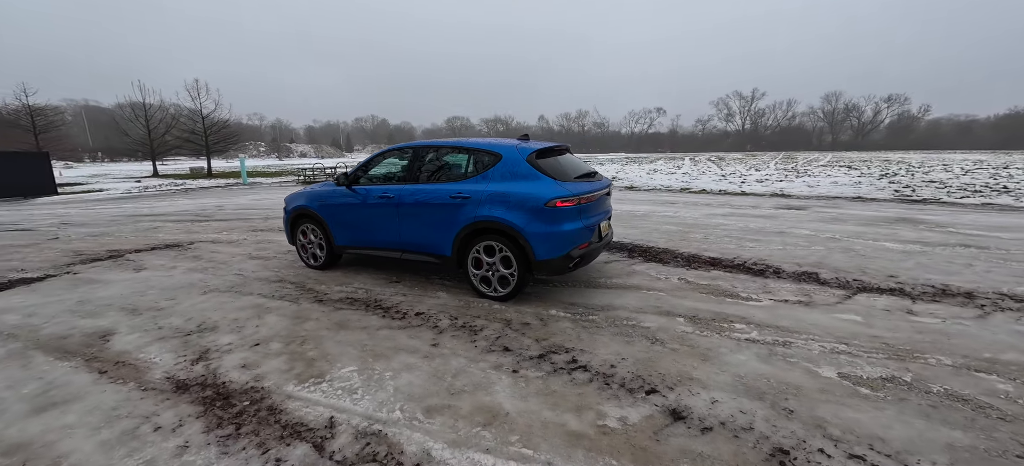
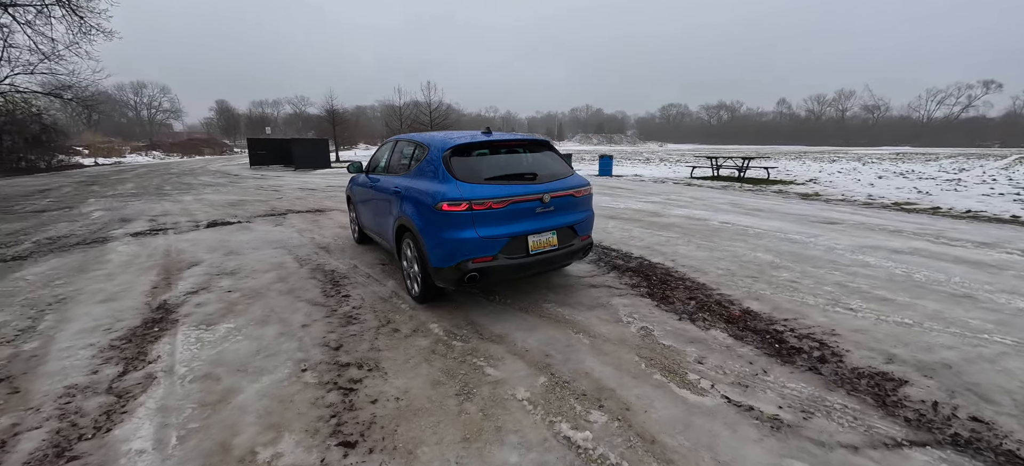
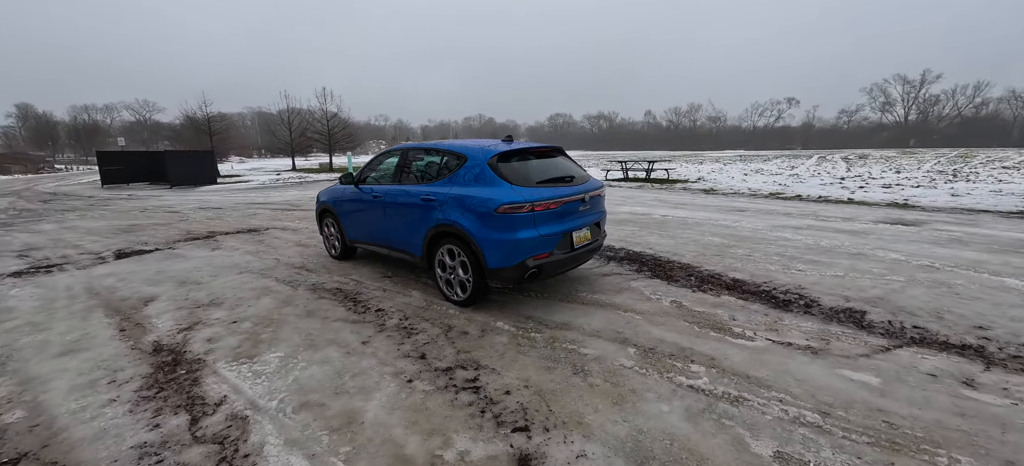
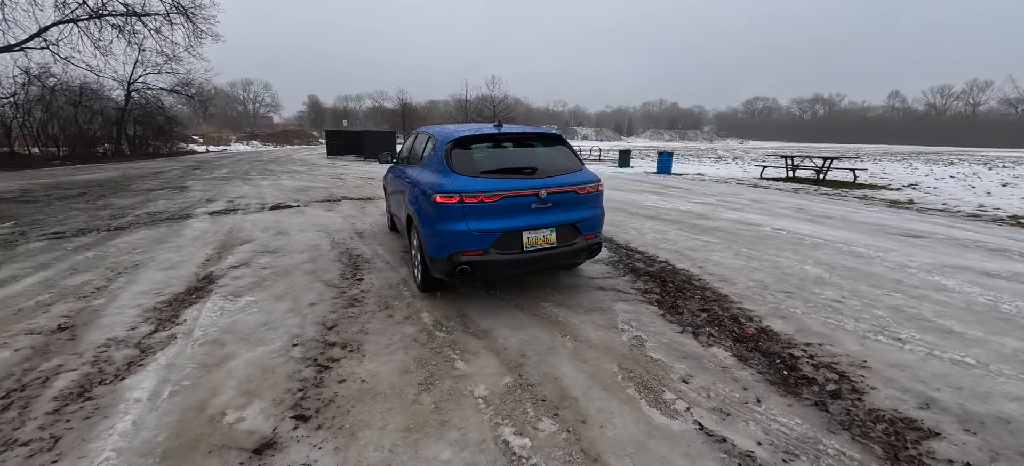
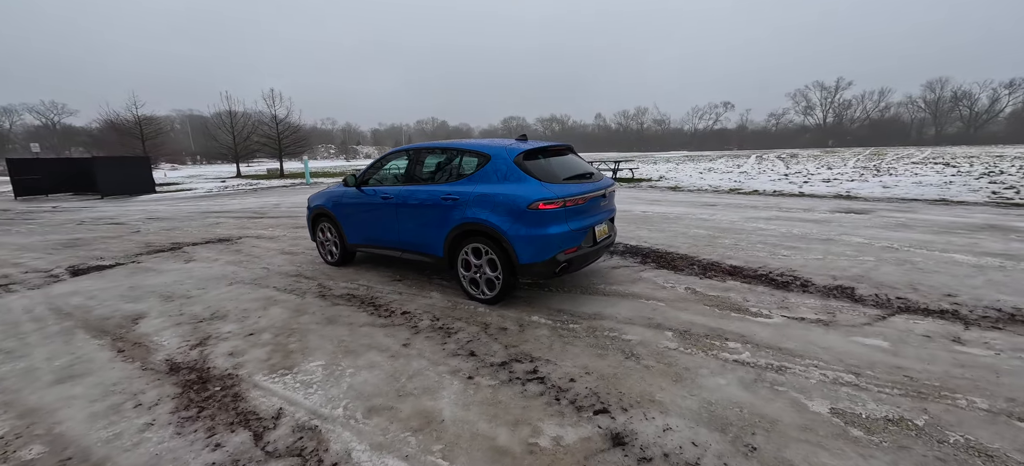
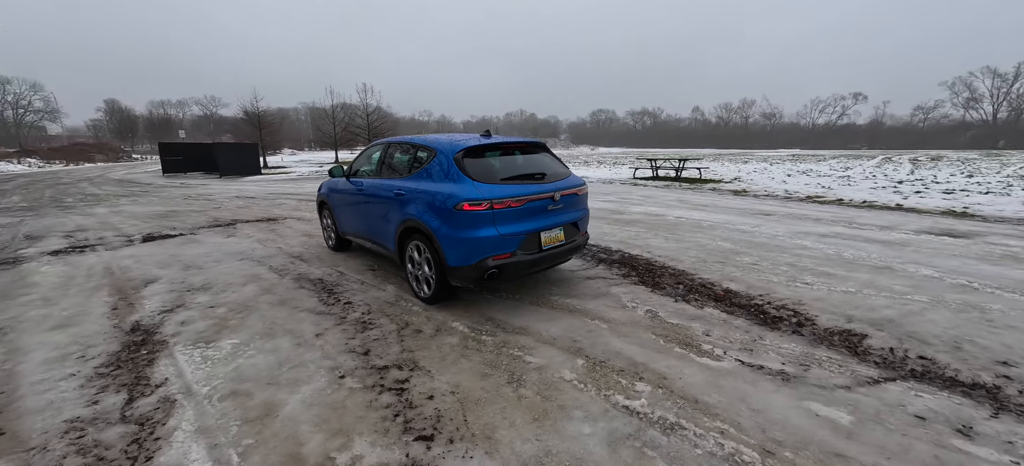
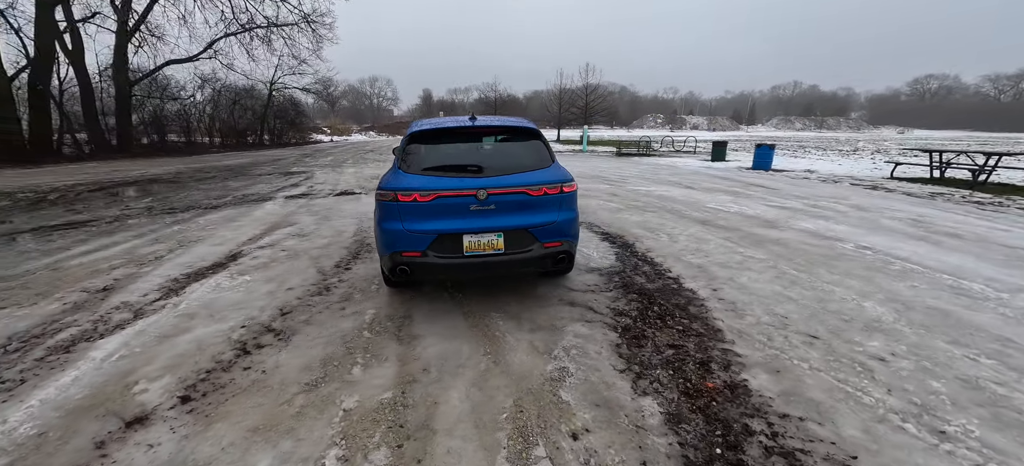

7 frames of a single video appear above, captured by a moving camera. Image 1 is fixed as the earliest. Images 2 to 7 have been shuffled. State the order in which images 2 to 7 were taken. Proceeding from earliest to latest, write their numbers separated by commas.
5, 3, 6, 2, 4, 7
